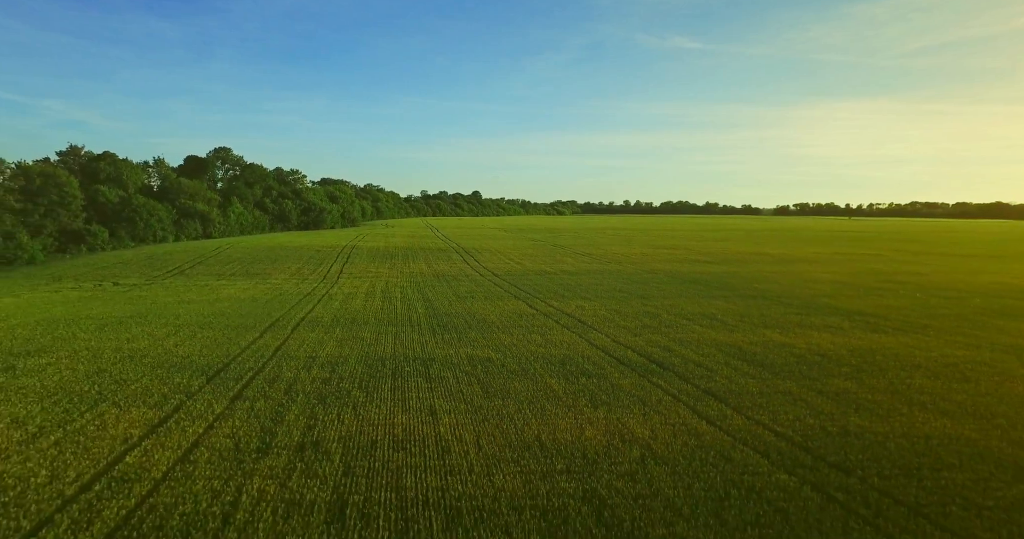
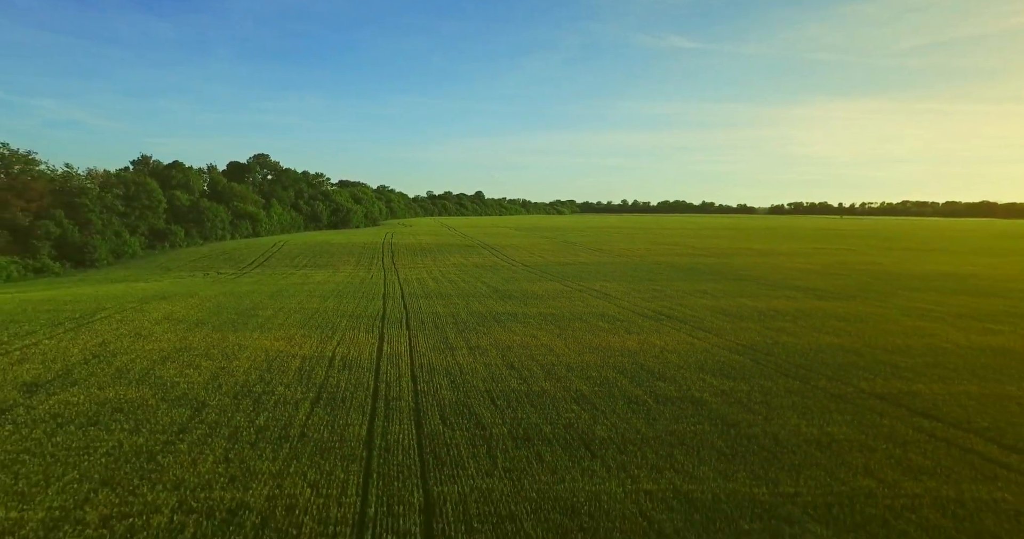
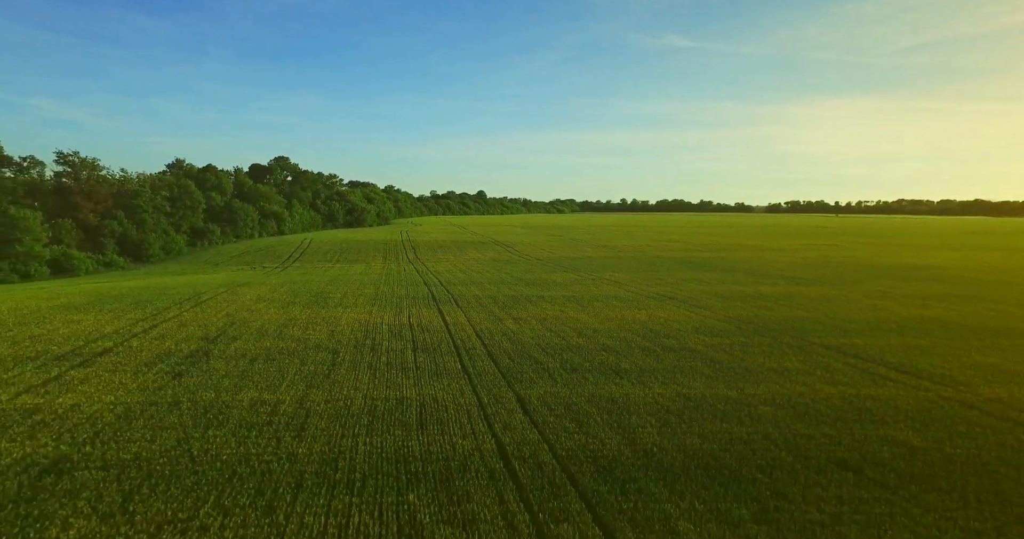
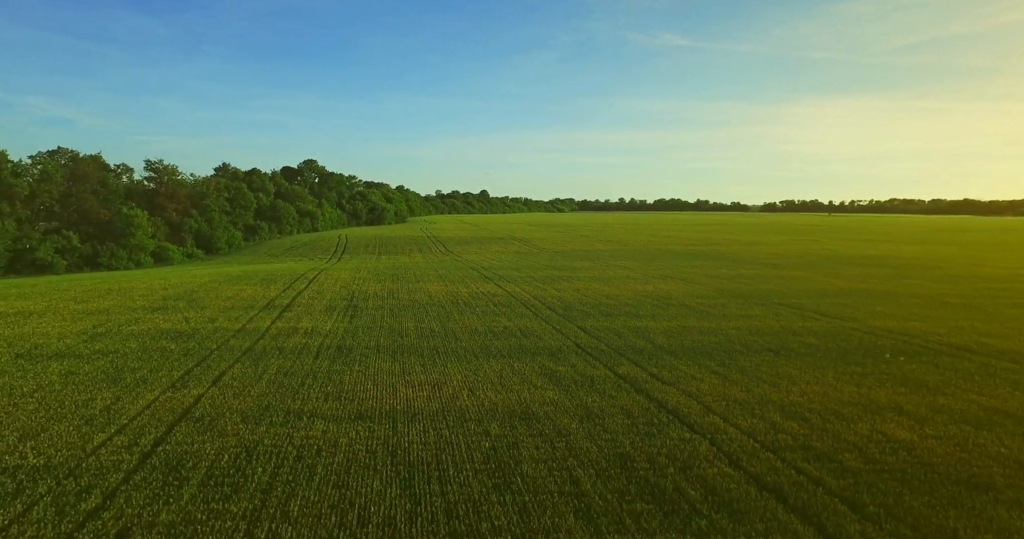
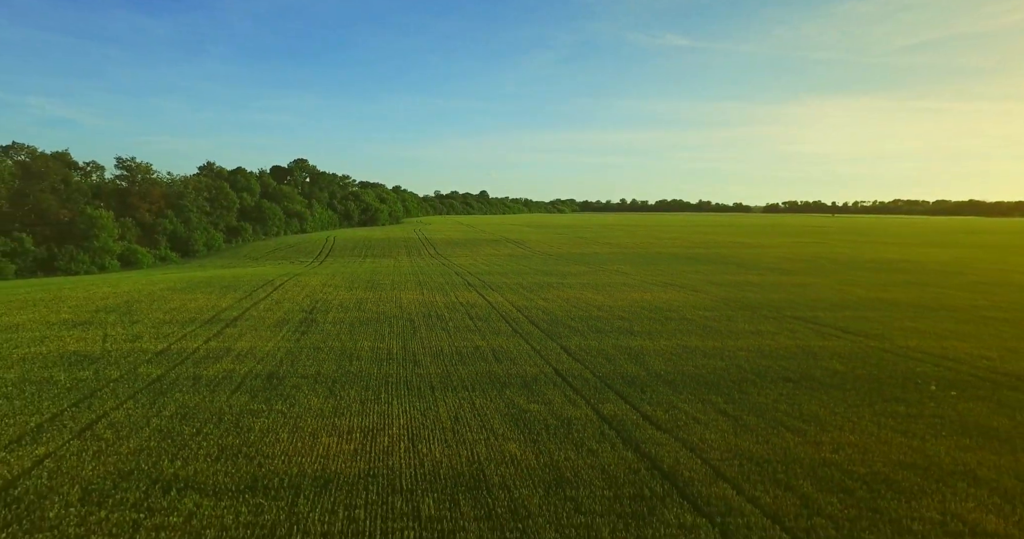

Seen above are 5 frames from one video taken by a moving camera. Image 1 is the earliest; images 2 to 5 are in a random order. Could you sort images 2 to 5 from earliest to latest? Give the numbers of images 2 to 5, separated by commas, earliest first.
2, 3, 5, 4
